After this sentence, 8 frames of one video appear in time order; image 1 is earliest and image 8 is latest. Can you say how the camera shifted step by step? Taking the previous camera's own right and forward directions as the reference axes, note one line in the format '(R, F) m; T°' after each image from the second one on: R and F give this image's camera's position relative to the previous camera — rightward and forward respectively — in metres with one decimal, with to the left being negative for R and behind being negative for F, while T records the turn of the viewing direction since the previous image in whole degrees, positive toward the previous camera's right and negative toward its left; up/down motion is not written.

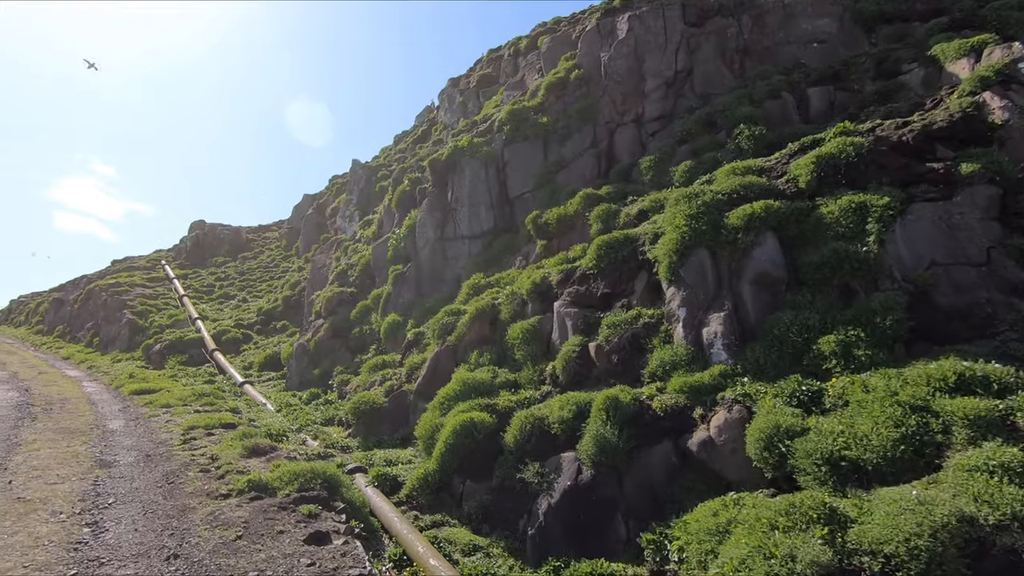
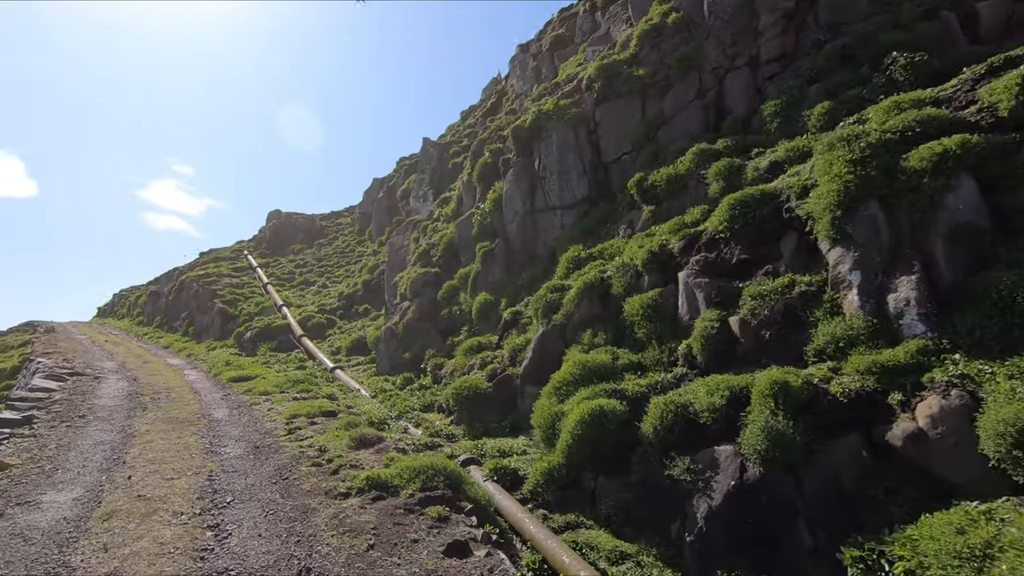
(-1.6, +1.6) m; -6°
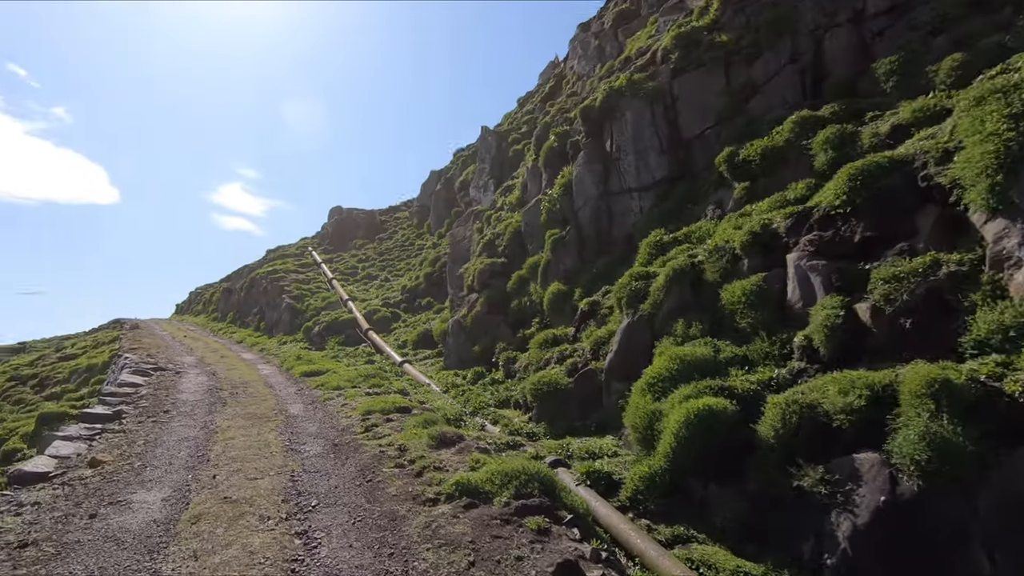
(-0.9, +1.0) m; -6°
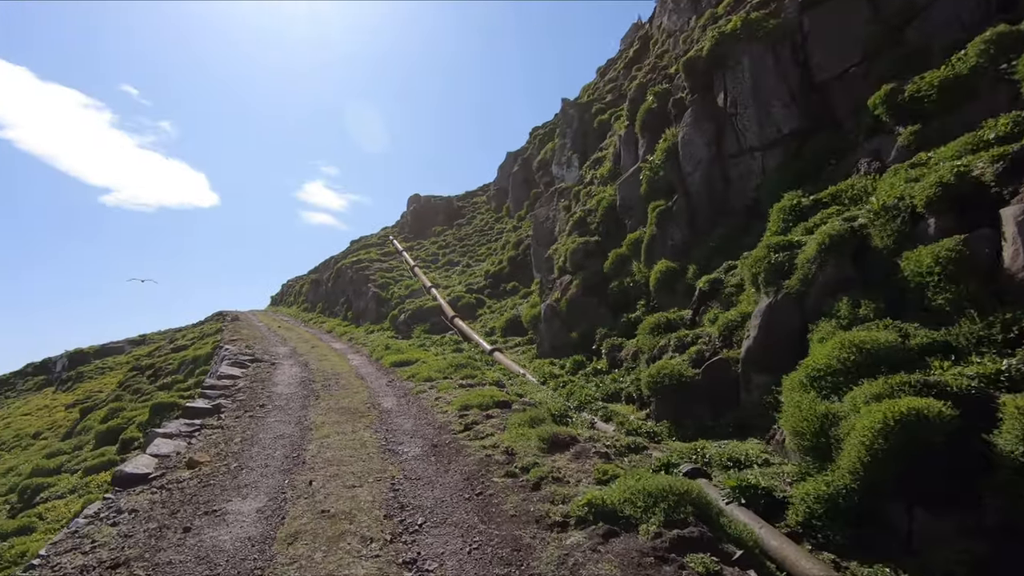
(-1.0, +2.0) m; -8°
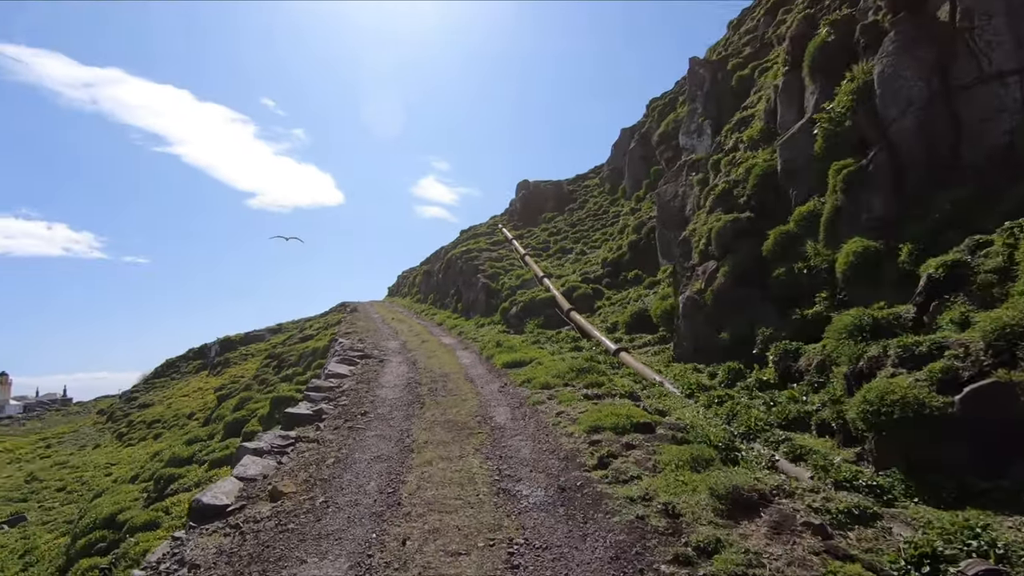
(-0.8, +3.4) m; -11°
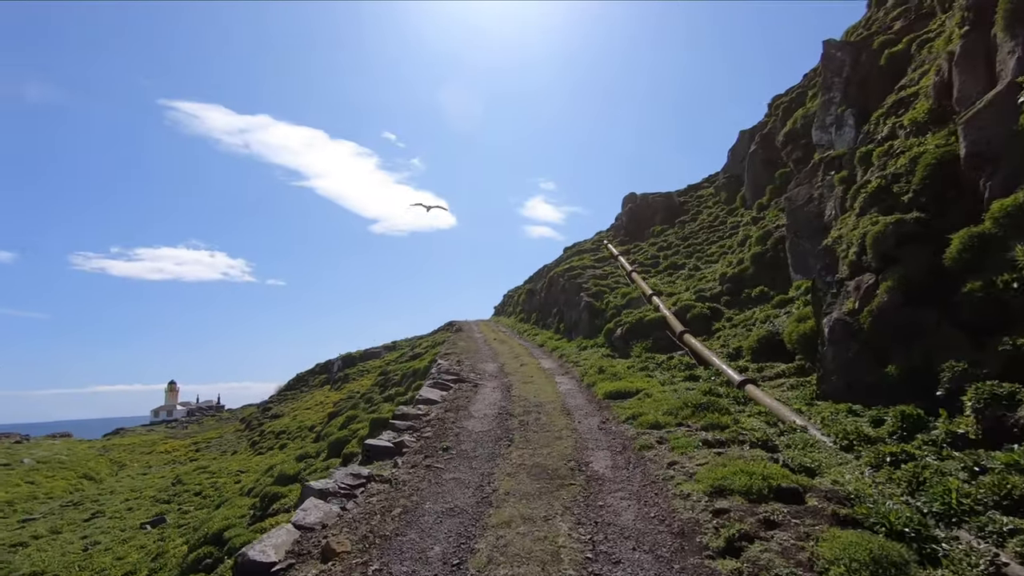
(+0.2, +2.3) m; -11°
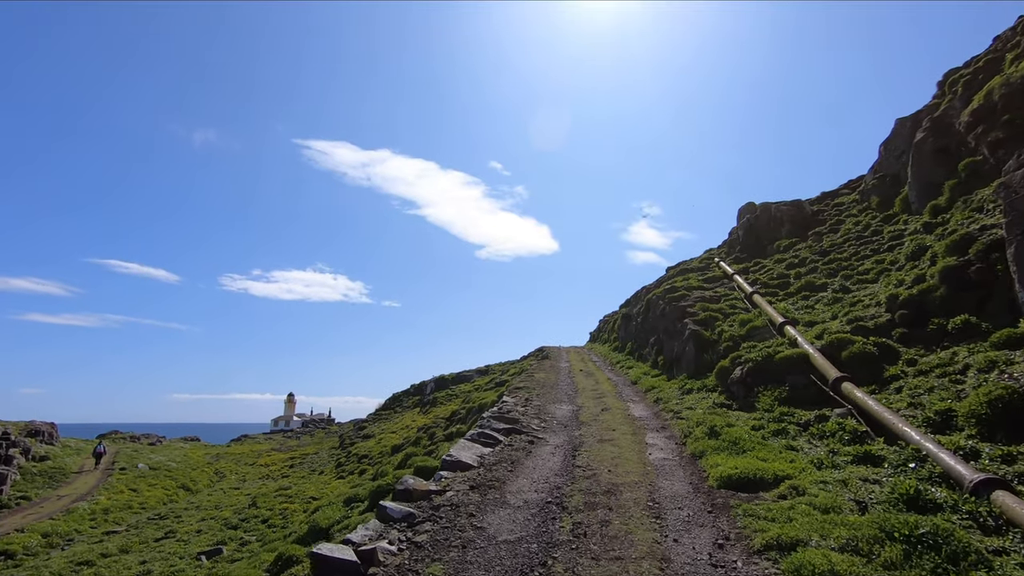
(+1.0, +6.9) m; -11°
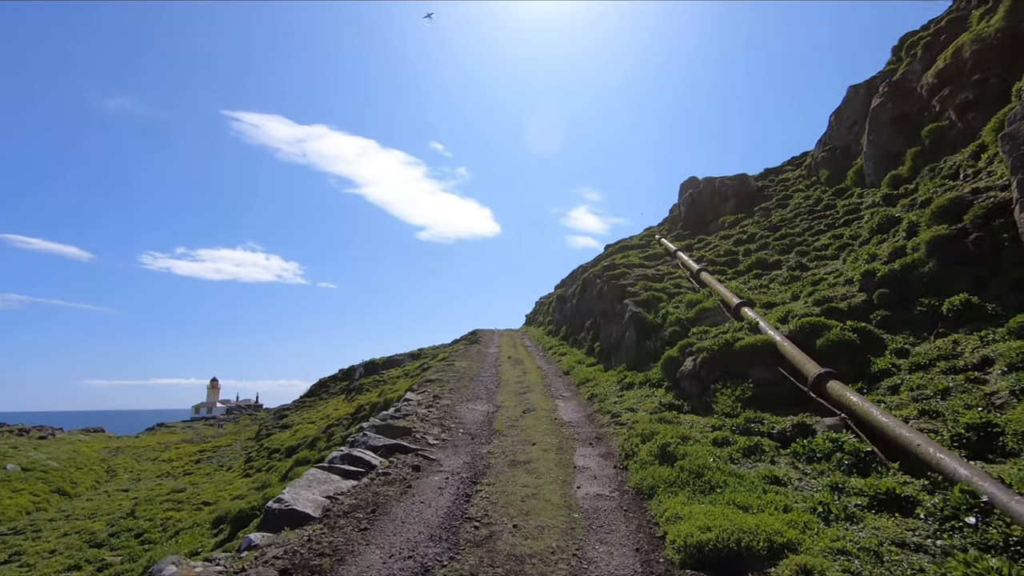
(+1.5, +5.4) m; +6°
